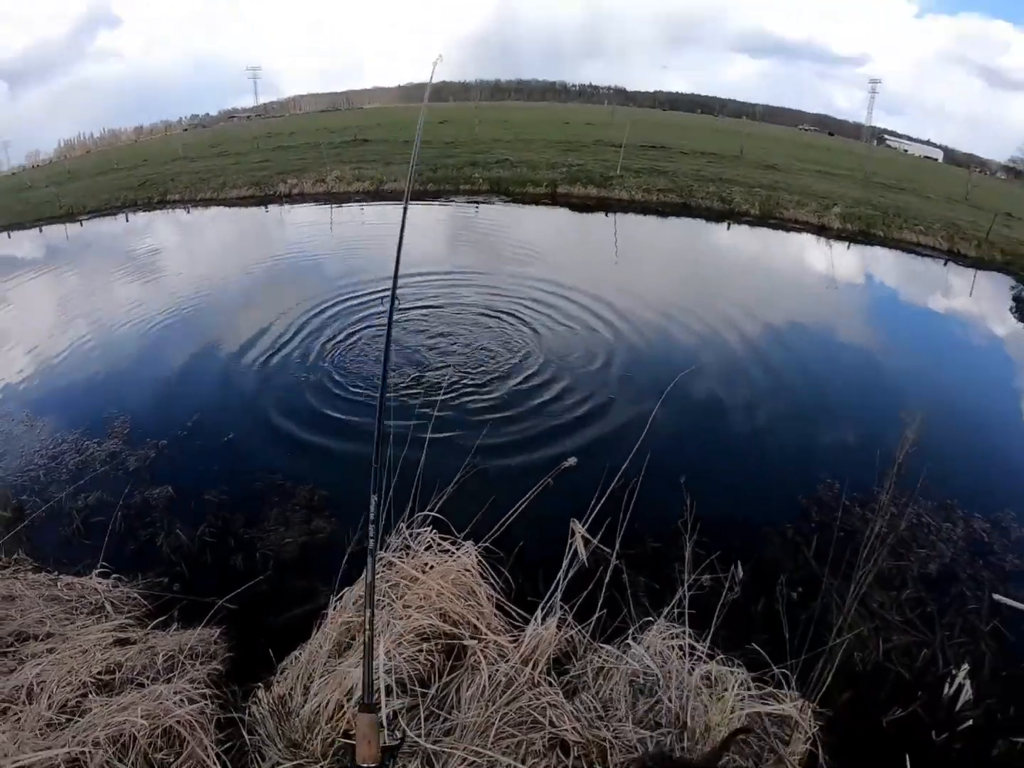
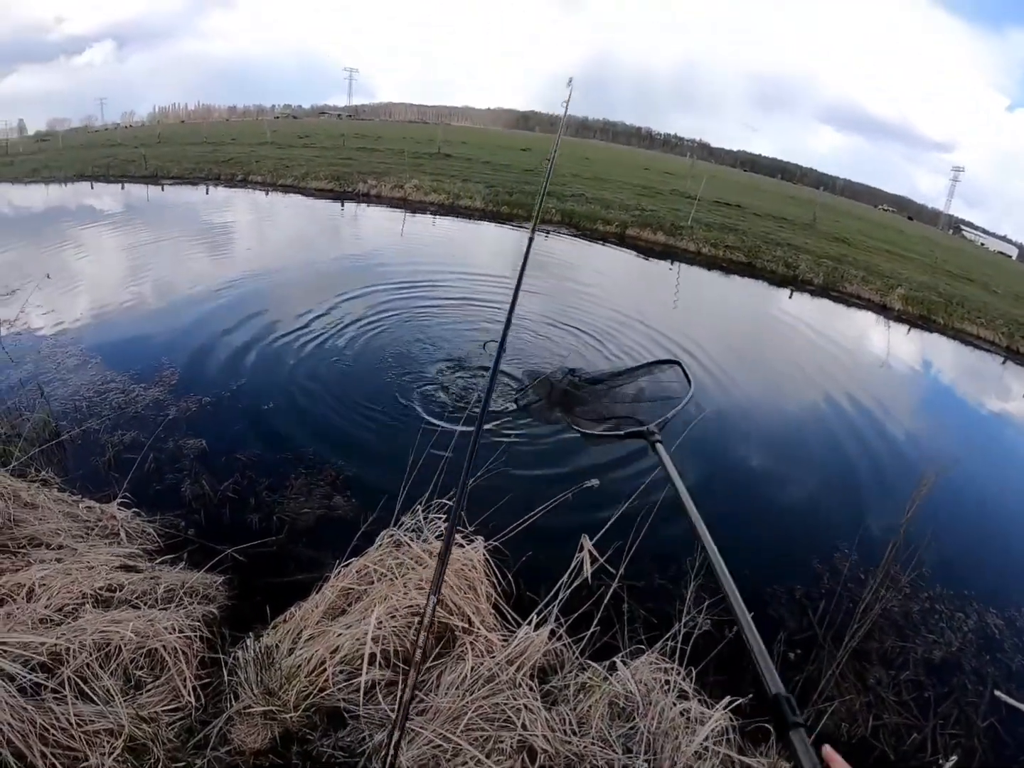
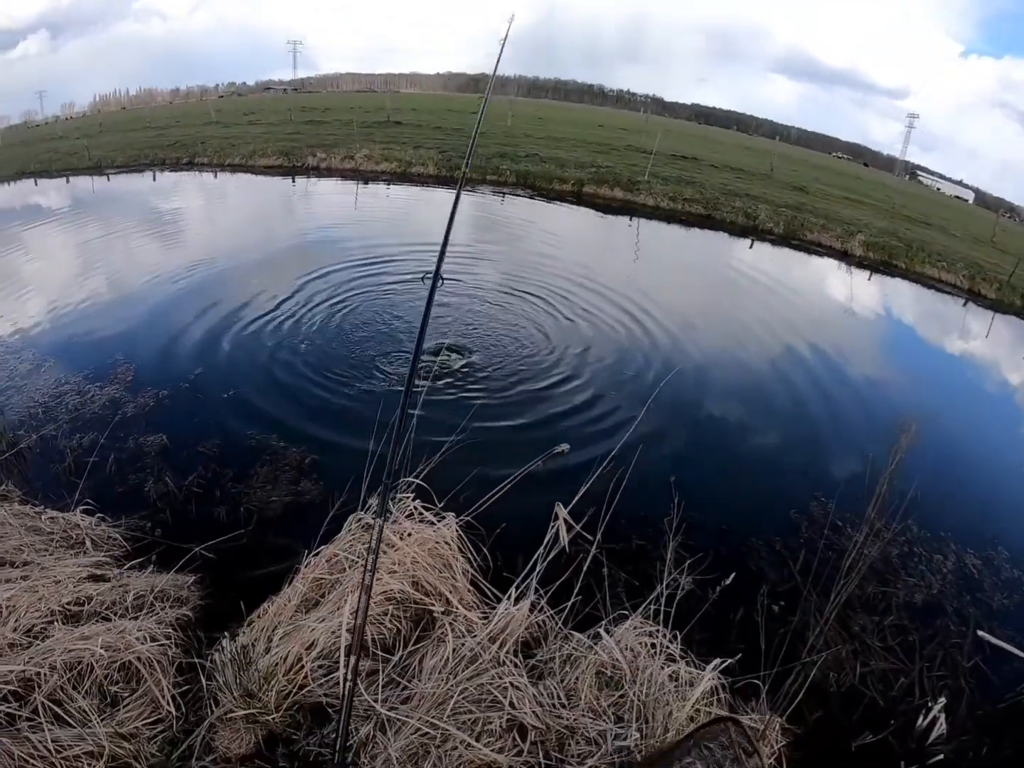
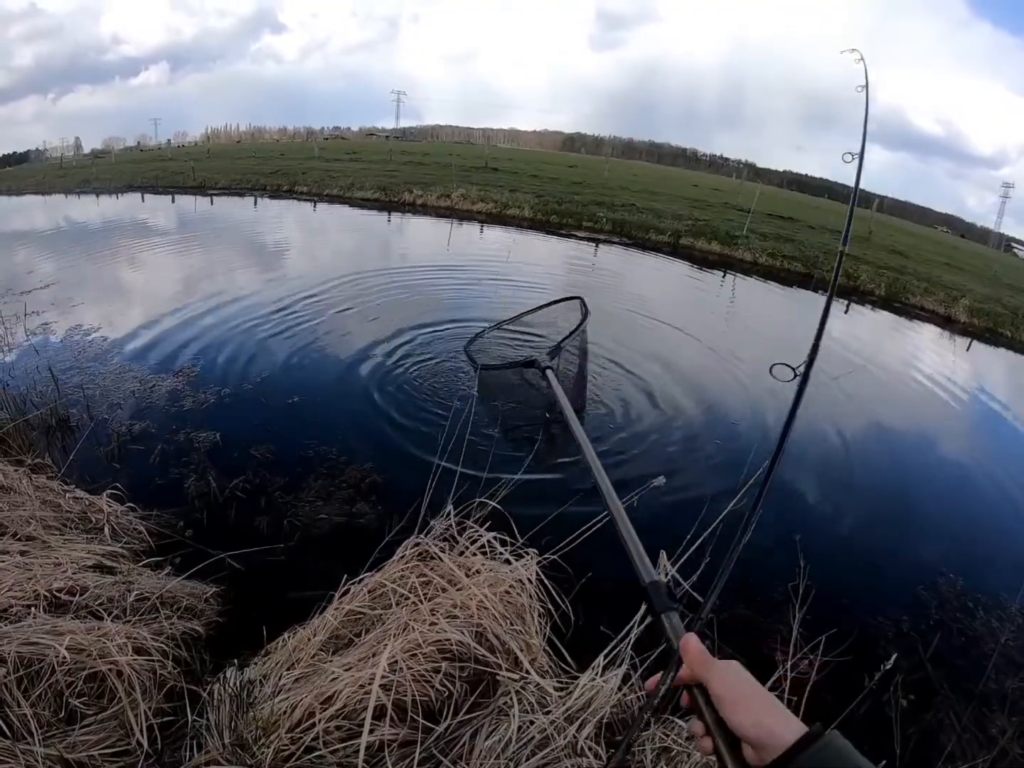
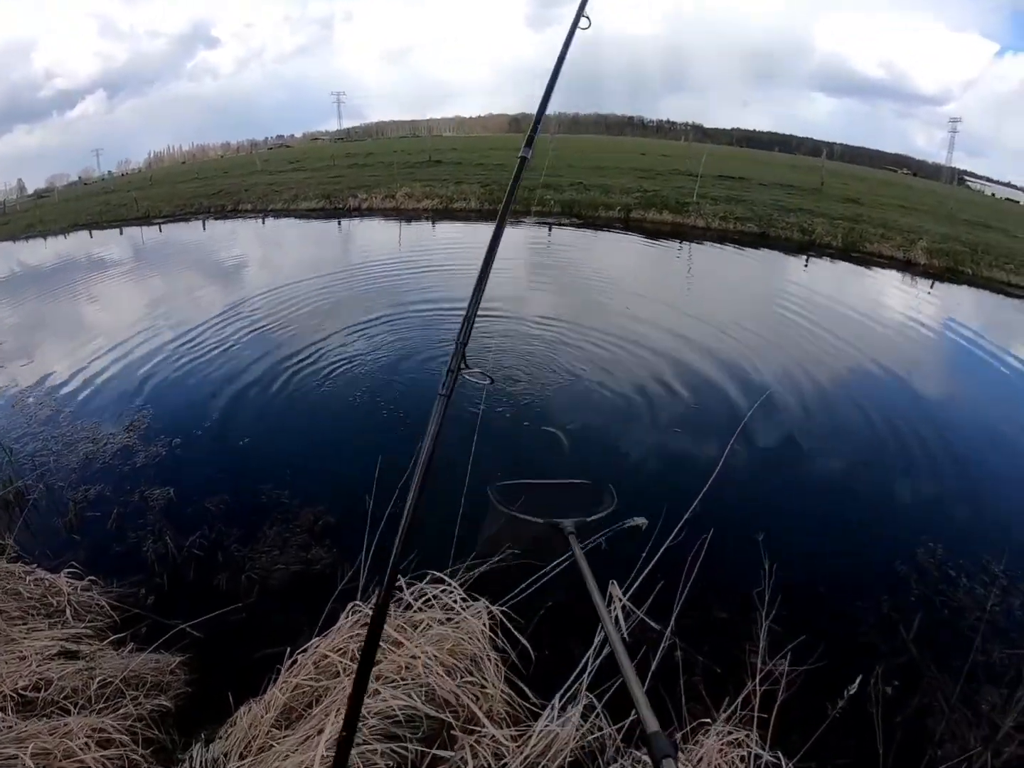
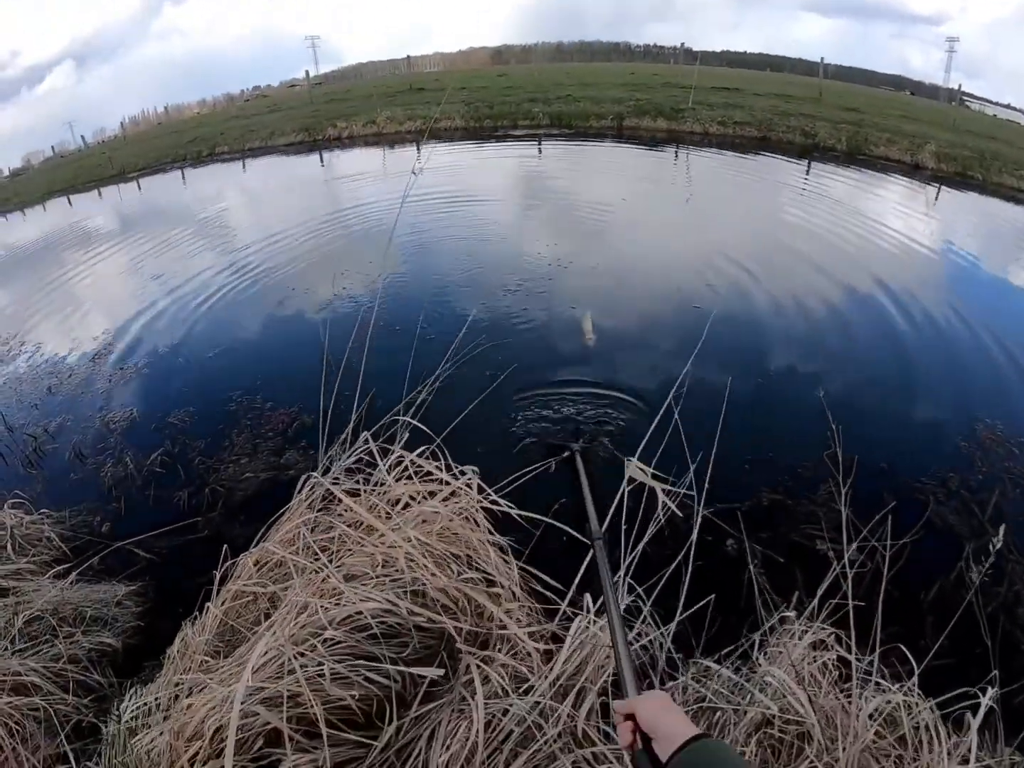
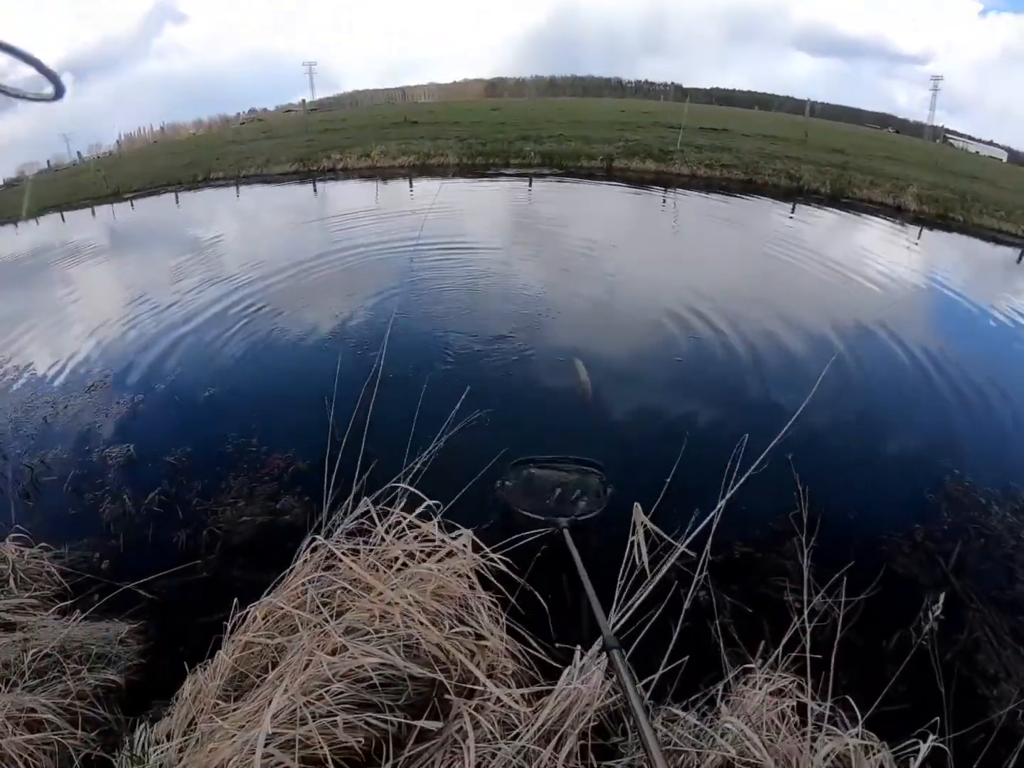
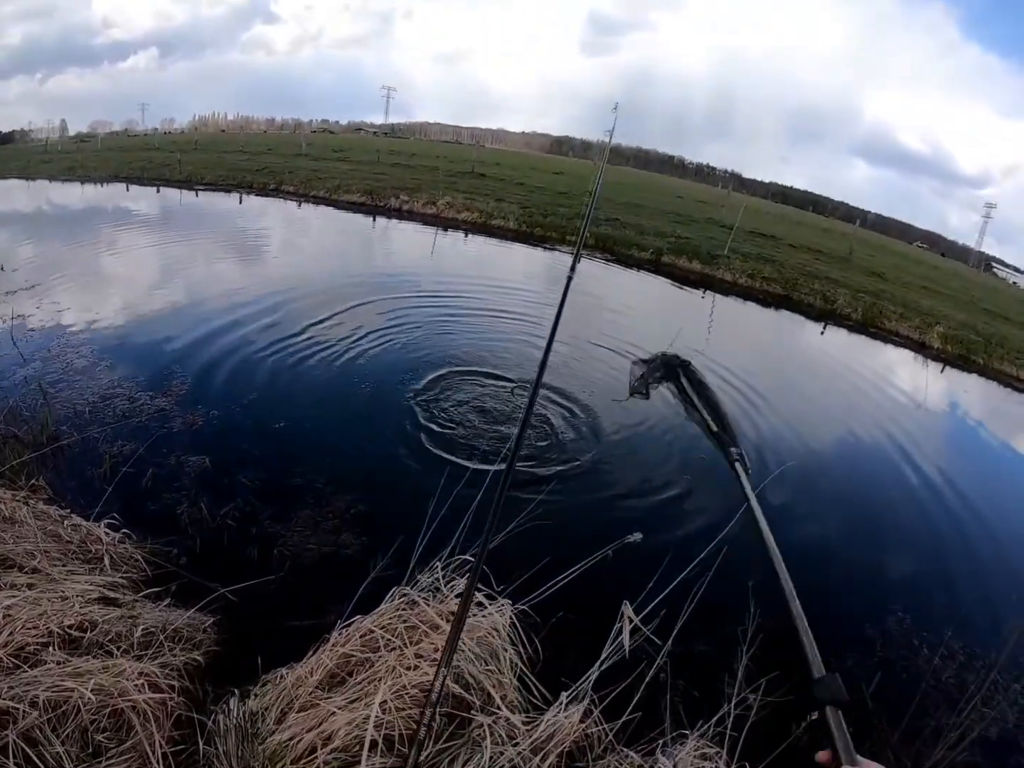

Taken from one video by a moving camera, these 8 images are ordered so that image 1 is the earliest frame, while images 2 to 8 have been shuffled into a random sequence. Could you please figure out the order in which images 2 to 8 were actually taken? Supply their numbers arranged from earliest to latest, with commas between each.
3, 2, 8, 4, 5, 7, 6
